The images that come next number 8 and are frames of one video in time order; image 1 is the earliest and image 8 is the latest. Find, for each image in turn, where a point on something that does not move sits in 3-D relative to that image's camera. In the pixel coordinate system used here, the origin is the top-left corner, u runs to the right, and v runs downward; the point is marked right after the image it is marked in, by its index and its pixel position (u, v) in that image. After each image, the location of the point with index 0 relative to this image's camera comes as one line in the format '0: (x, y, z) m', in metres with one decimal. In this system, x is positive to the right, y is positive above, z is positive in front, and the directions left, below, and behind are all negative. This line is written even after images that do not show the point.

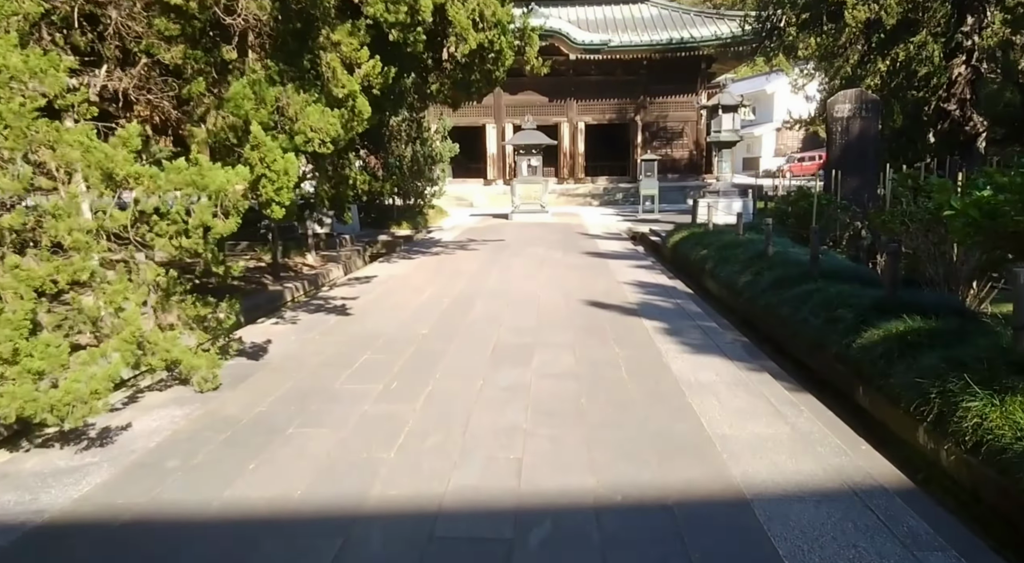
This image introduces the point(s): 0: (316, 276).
0: (-2.7, +0.1, +8.5) m
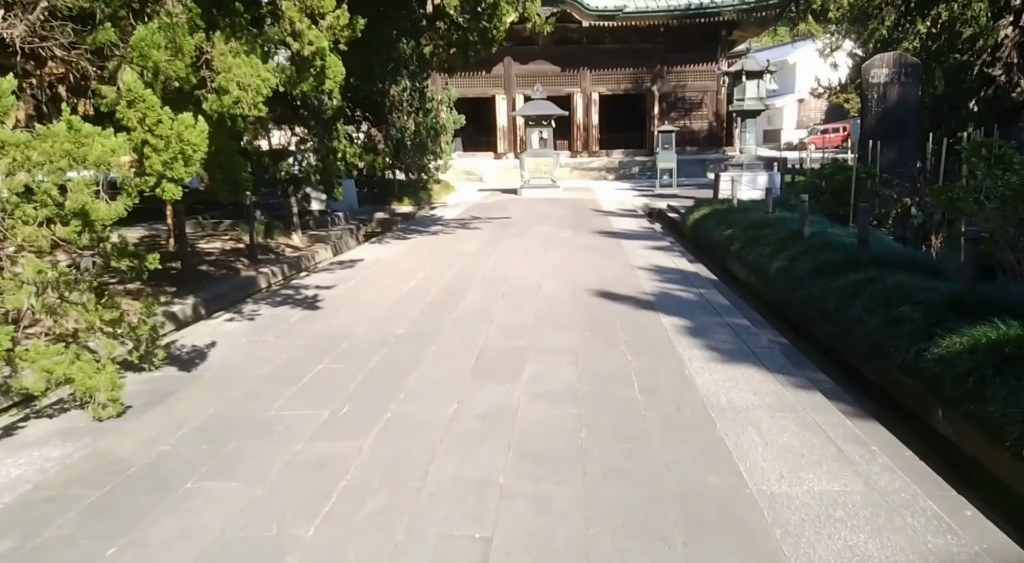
0: (-2.6, +0.3, +7.7) m
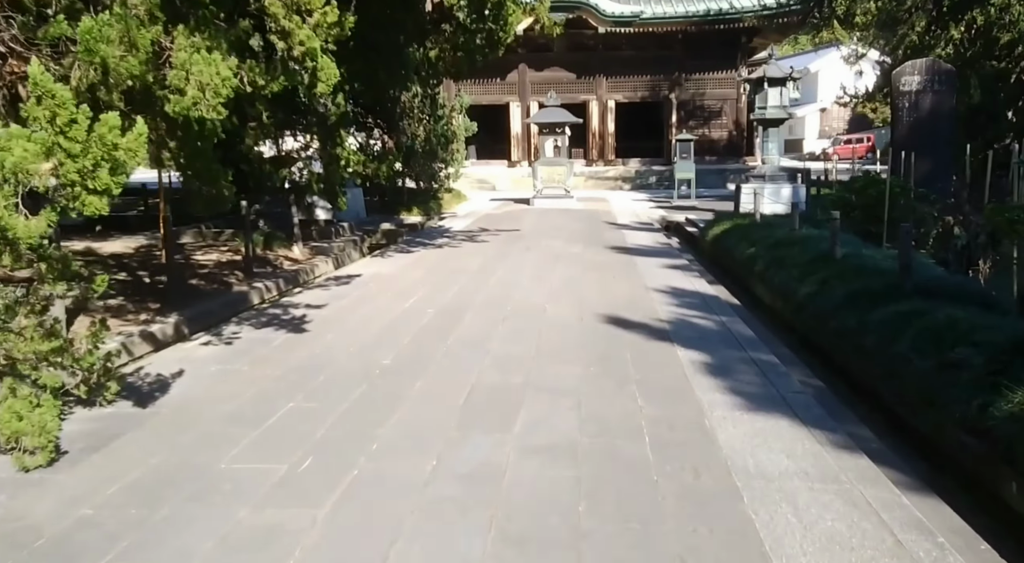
0: (-2.6, +0.1, +7.3) m
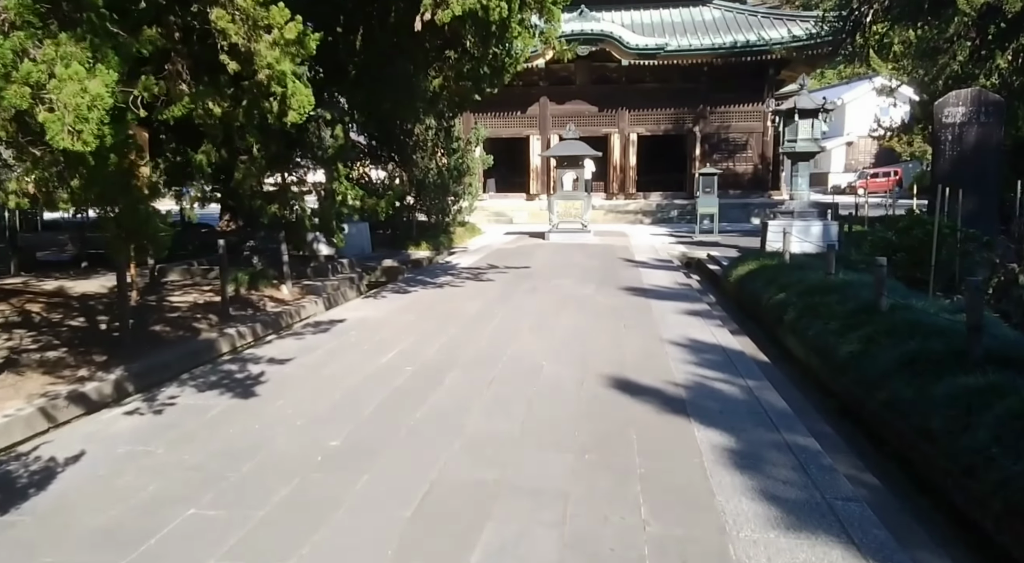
0: (-2.6, -0.4, +6.7) m
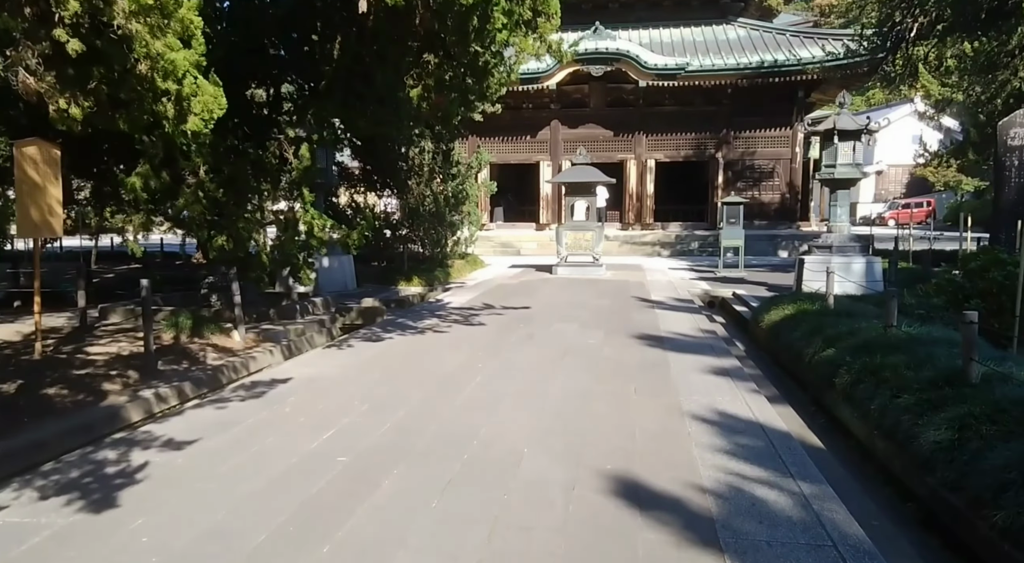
0: (-2.7, -0.8, +5.6) m
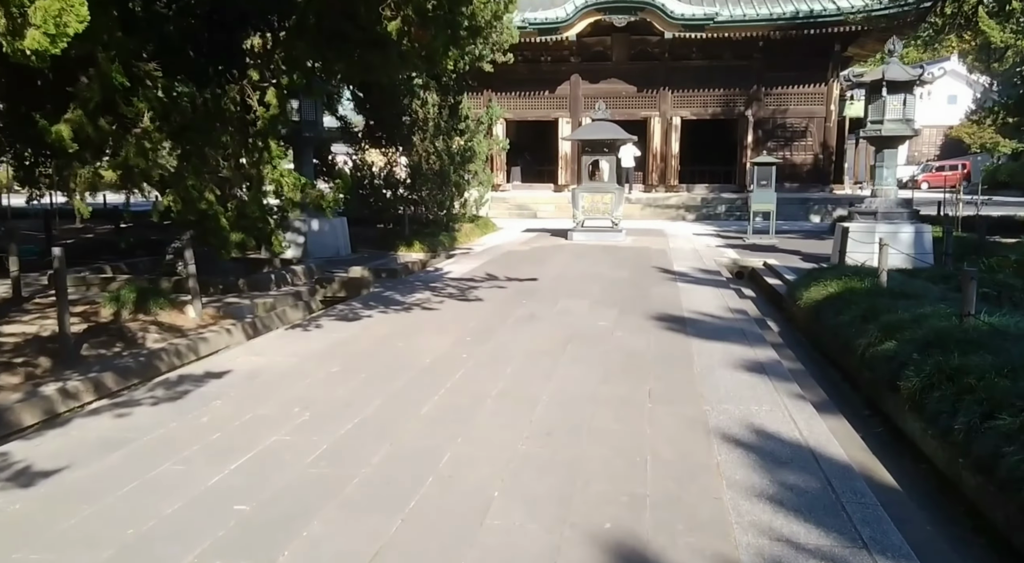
0: (-2.7, -0.6, +4.7) m
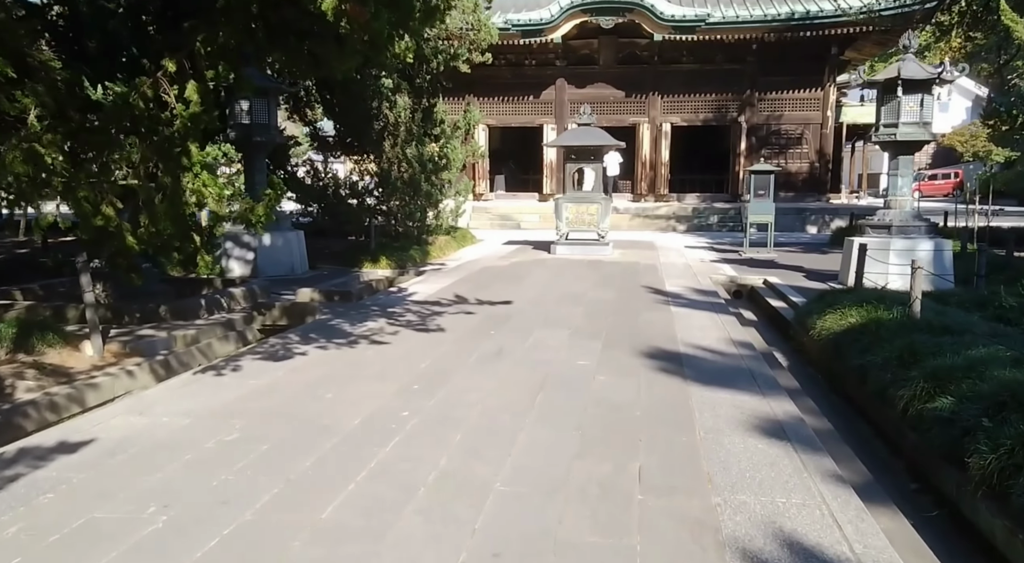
0: (-3.0, -0.8, +3.7) m
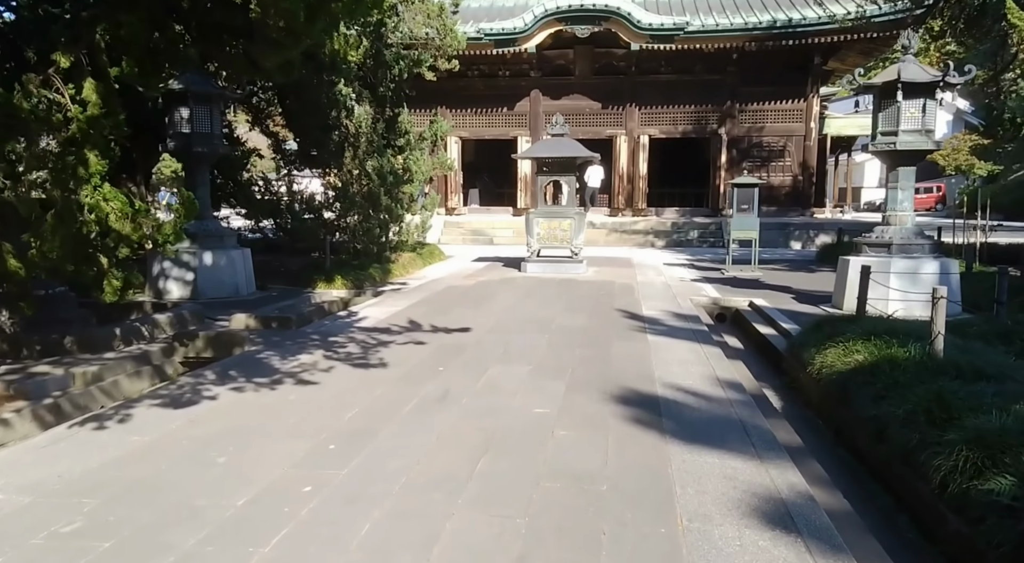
0: (-3.3, -1.0, +2.8) m
